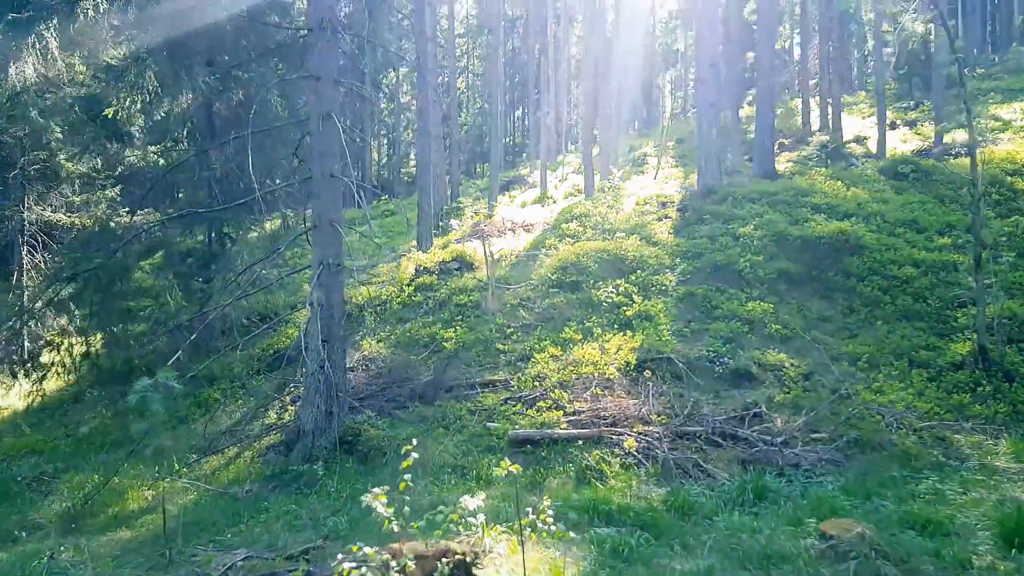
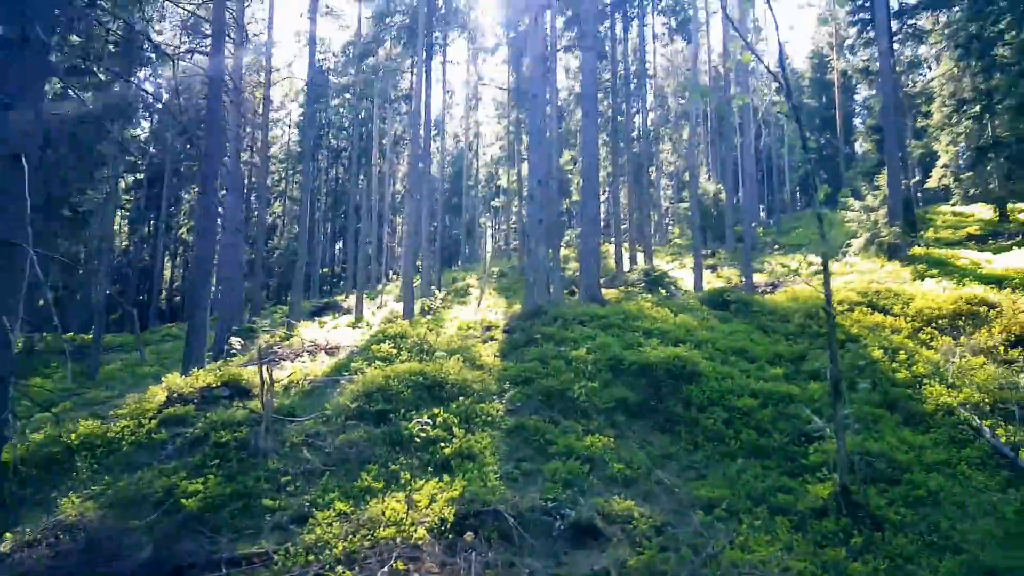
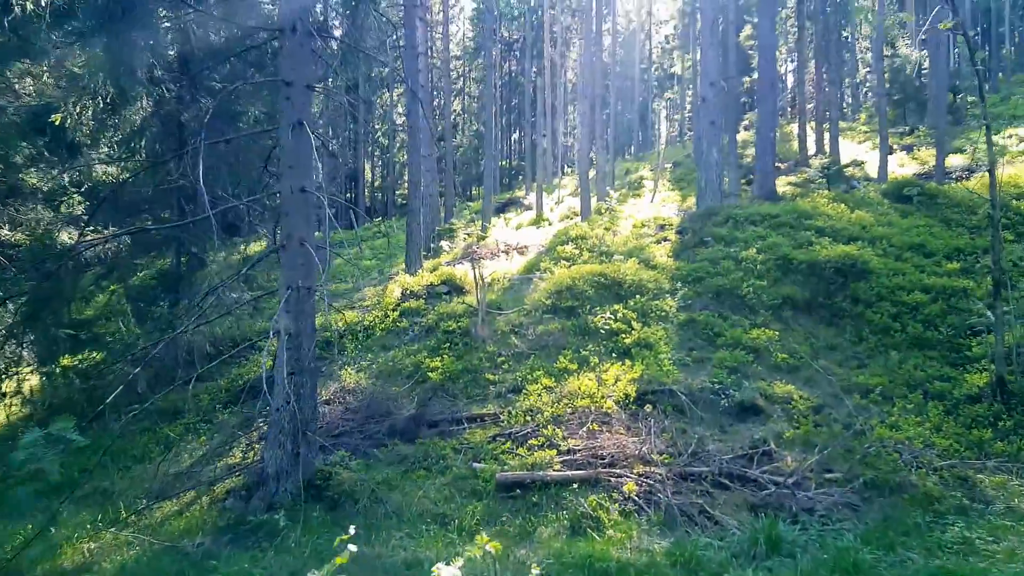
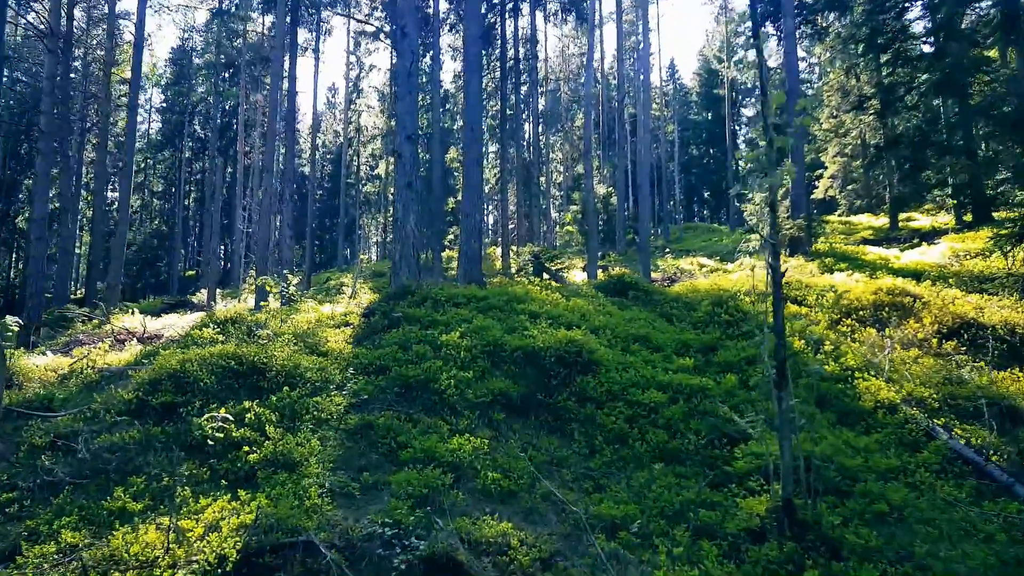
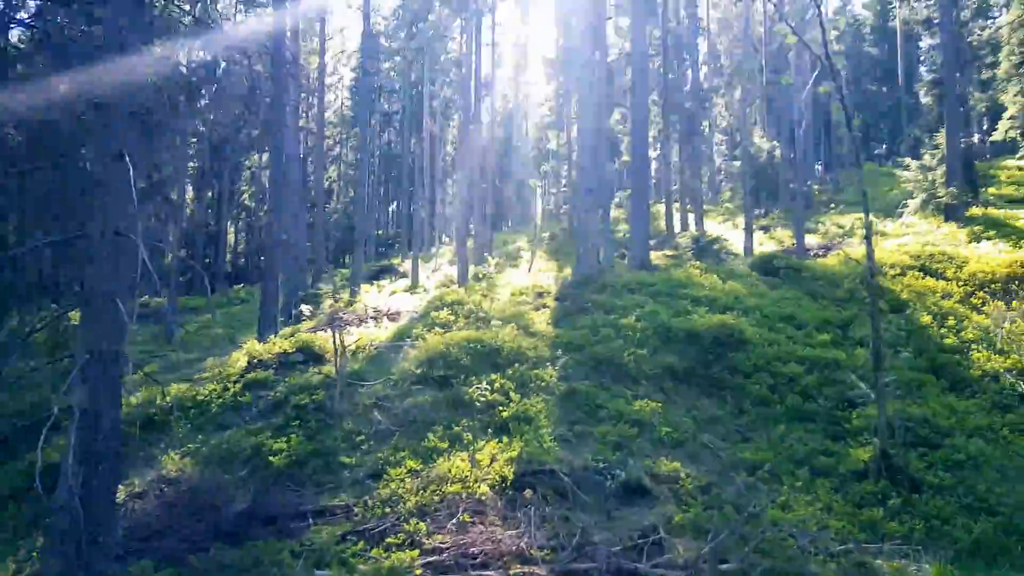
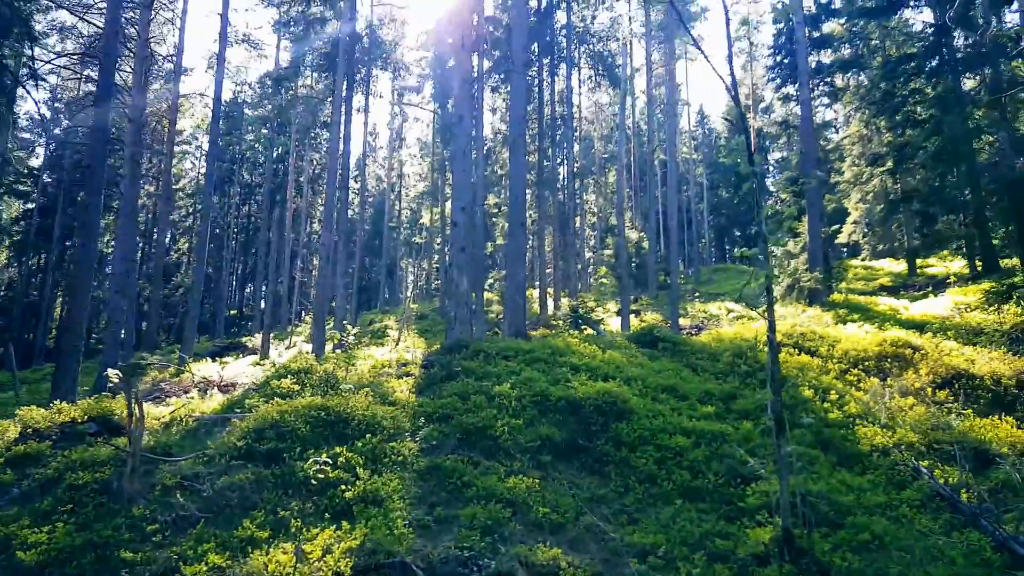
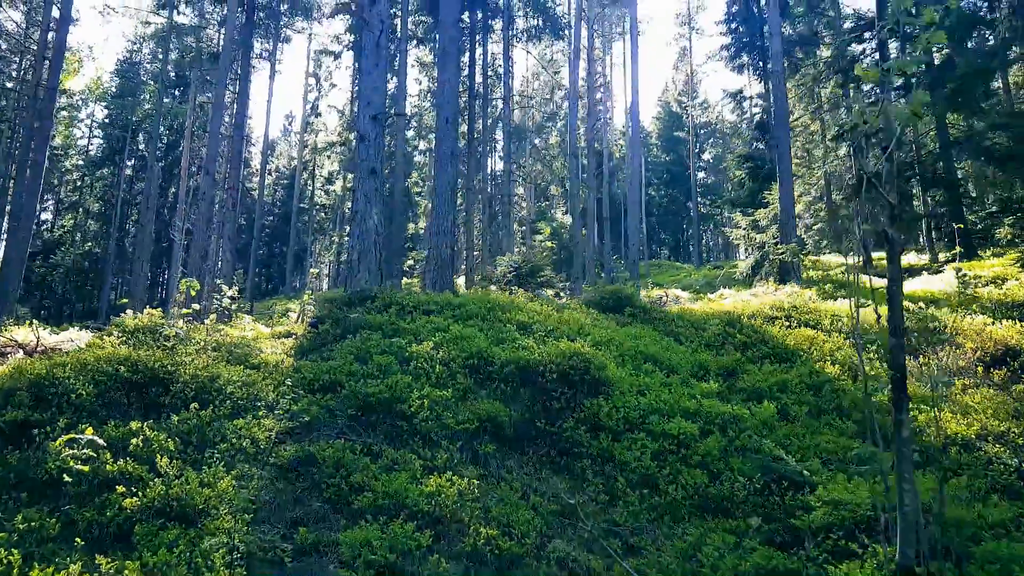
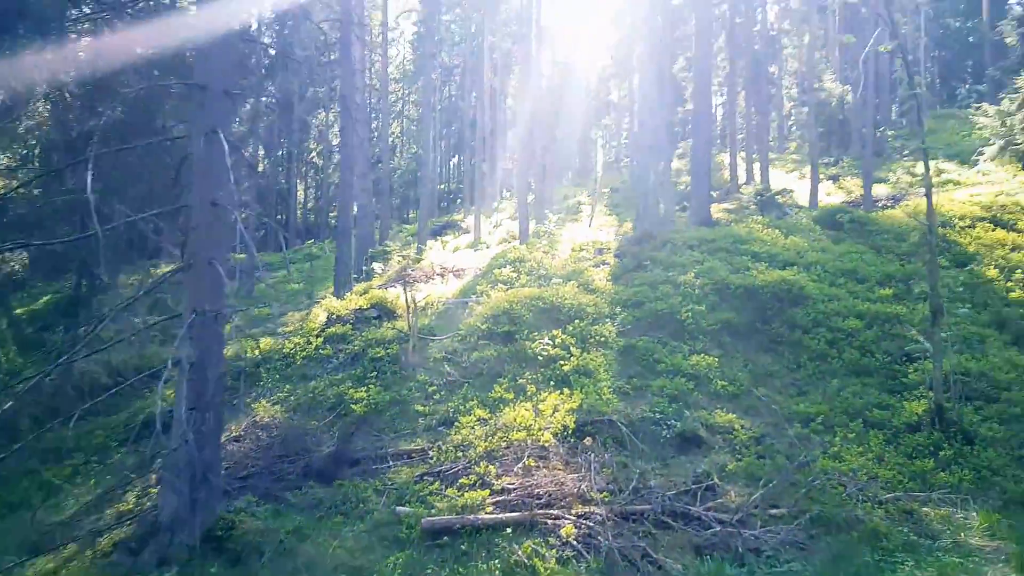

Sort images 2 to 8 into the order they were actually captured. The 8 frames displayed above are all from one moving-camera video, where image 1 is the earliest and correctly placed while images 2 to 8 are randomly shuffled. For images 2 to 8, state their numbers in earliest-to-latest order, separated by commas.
3, 8, 5, 2, 6, 4, 7
